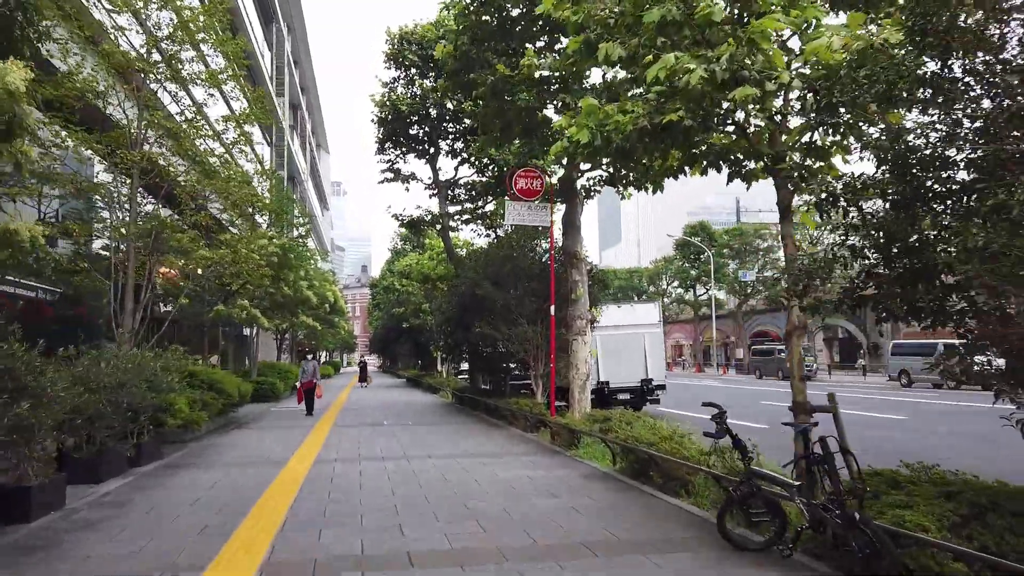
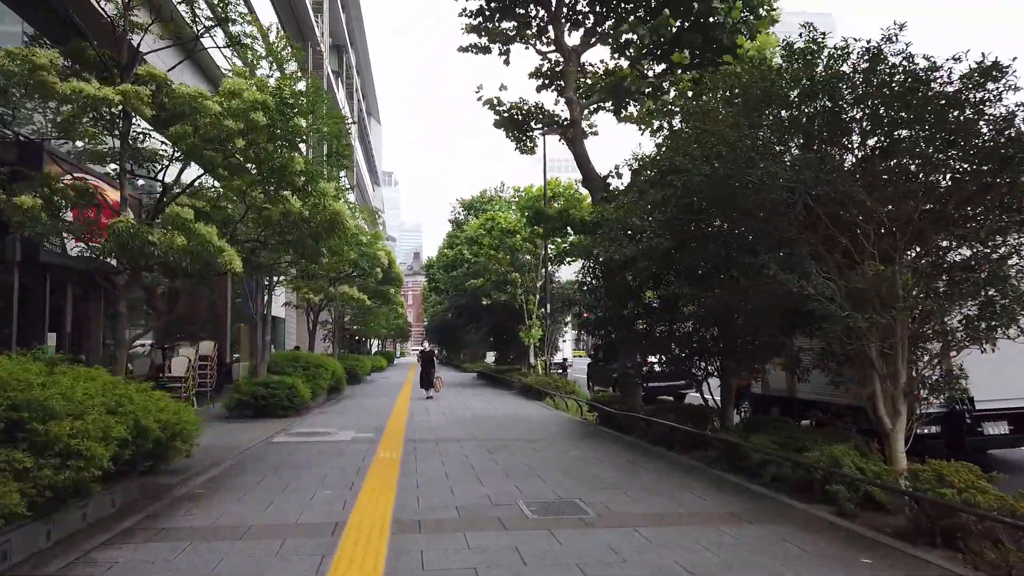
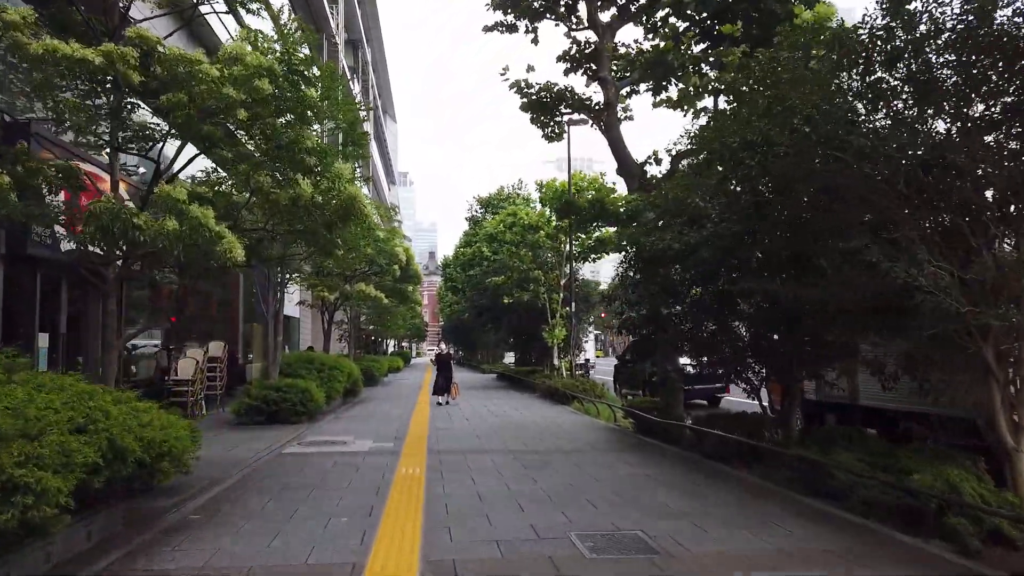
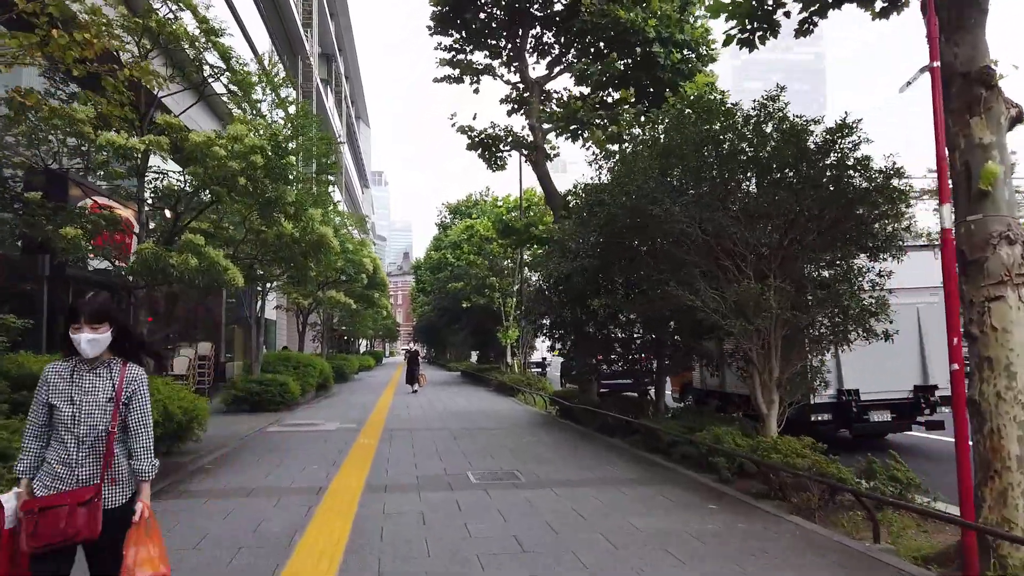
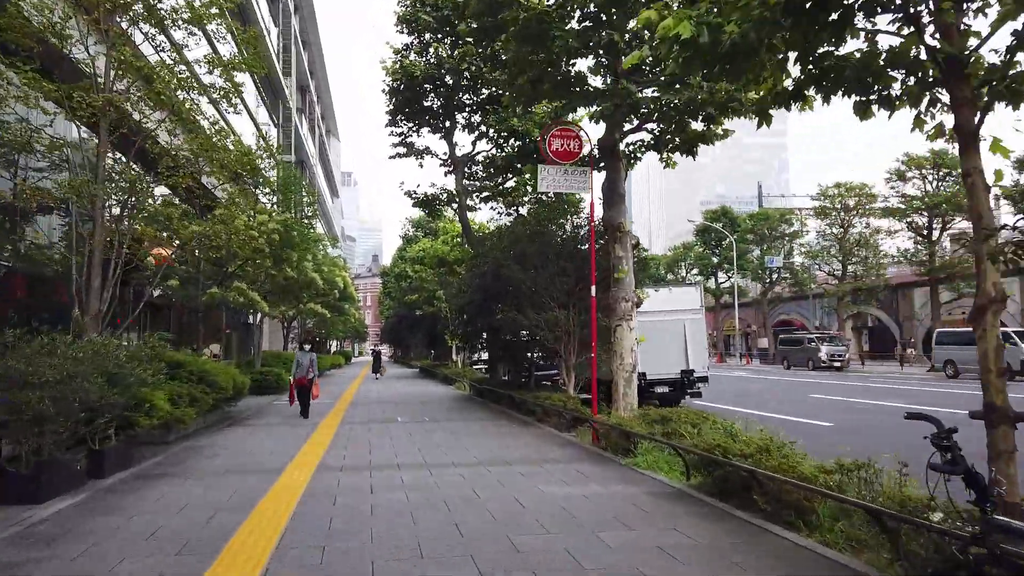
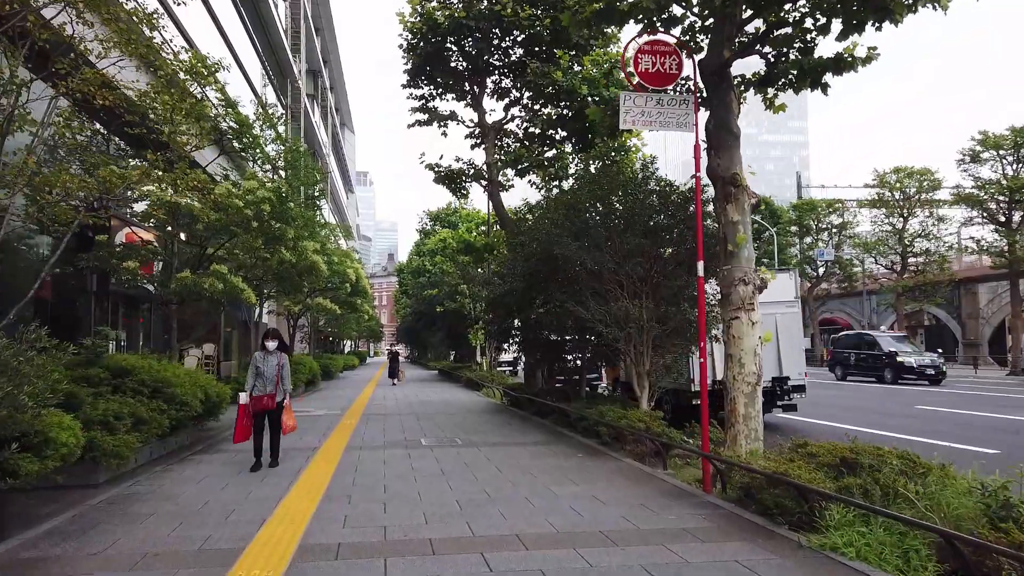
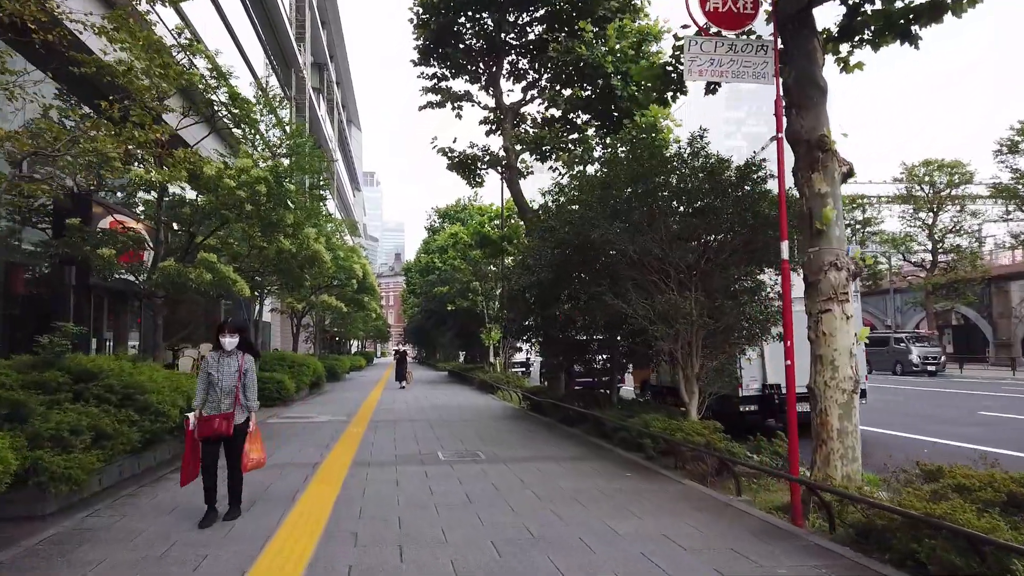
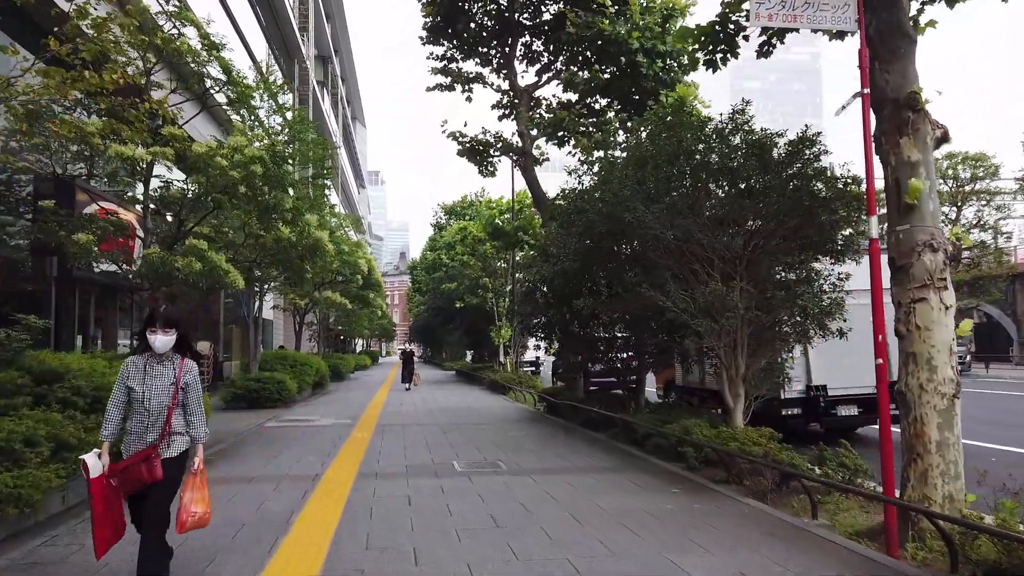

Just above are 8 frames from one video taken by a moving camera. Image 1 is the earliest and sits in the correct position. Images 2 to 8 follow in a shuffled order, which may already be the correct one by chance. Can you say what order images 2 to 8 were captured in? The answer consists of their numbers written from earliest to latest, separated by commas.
5, 6, 7, 8, 4, 2, 3
